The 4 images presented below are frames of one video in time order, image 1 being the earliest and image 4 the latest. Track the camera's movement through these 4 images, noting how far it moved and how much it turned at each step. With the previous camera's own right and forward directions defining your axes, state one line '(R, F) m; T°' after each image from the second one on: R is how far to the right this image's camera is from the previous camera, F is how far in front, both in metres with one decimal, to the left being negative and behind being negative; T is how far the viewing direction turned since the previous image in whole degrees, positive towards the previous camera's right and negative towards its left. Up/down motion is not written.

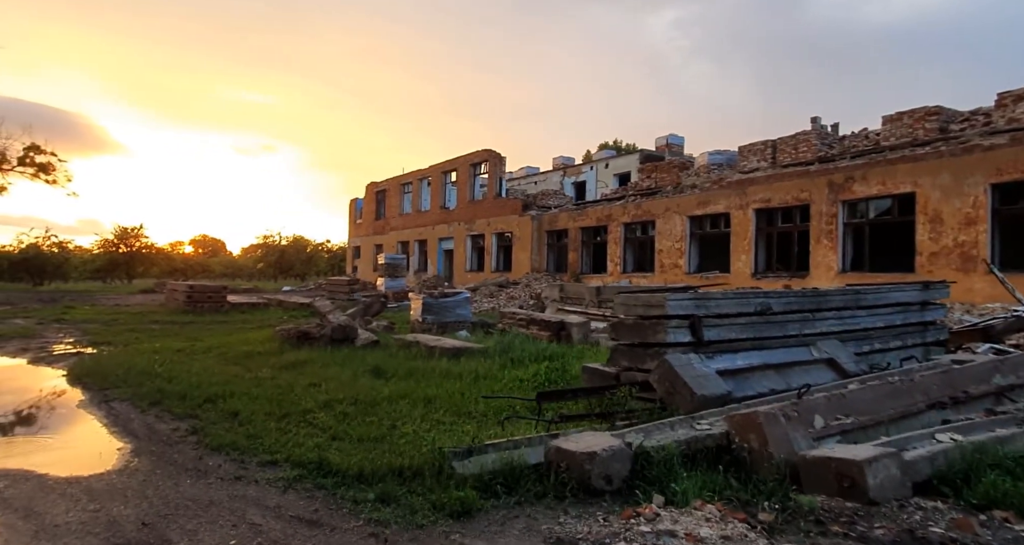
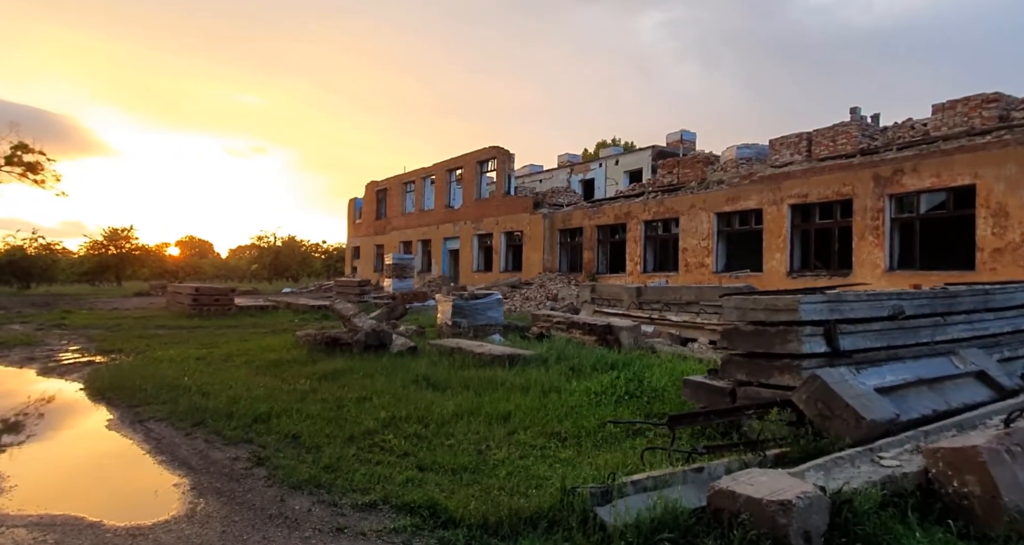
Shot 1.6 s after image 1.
(-0.7, +0.6) m; +1°
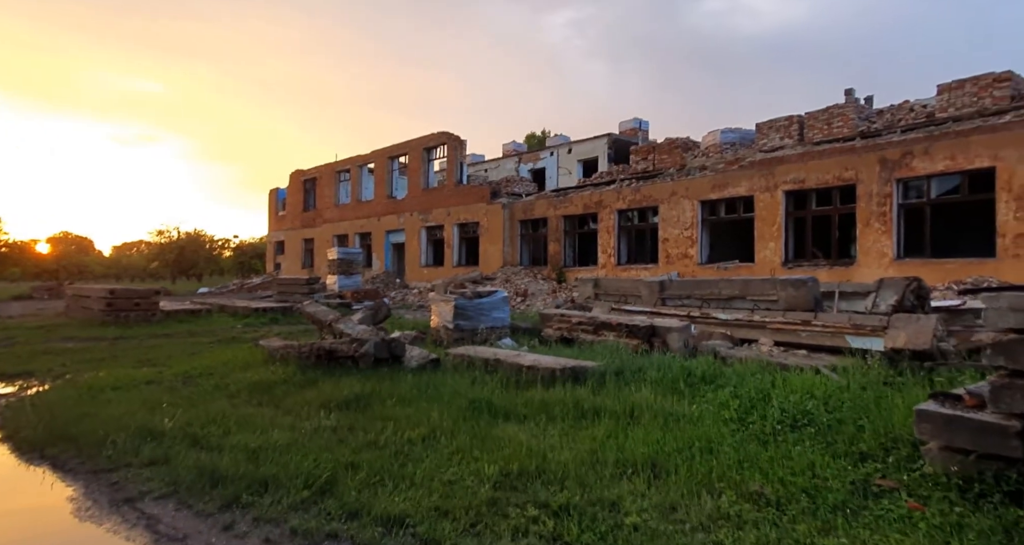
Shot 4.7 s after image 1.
(-1.3, +1.4) m; +7°
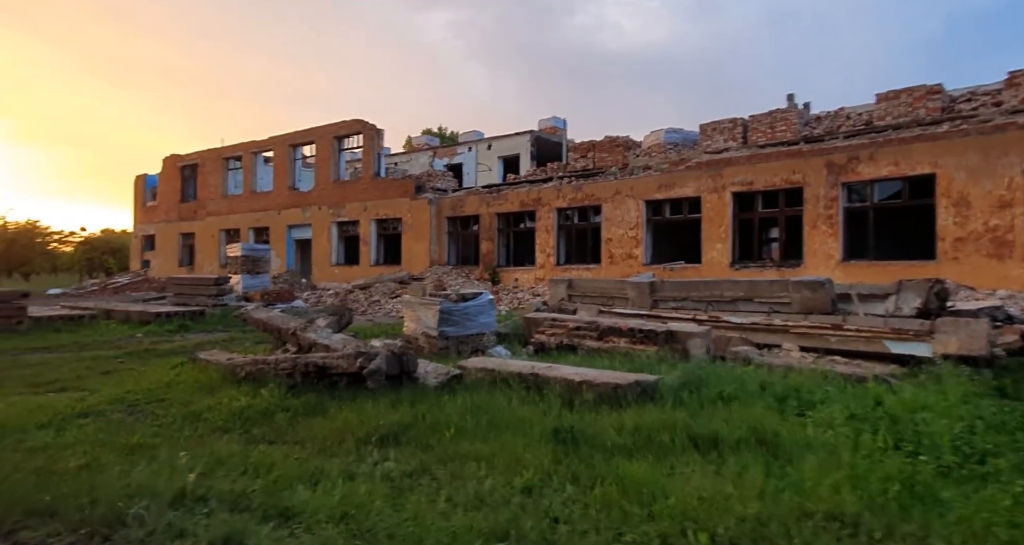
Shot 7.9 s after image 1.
(-1.4, +1.1) m; +10°
